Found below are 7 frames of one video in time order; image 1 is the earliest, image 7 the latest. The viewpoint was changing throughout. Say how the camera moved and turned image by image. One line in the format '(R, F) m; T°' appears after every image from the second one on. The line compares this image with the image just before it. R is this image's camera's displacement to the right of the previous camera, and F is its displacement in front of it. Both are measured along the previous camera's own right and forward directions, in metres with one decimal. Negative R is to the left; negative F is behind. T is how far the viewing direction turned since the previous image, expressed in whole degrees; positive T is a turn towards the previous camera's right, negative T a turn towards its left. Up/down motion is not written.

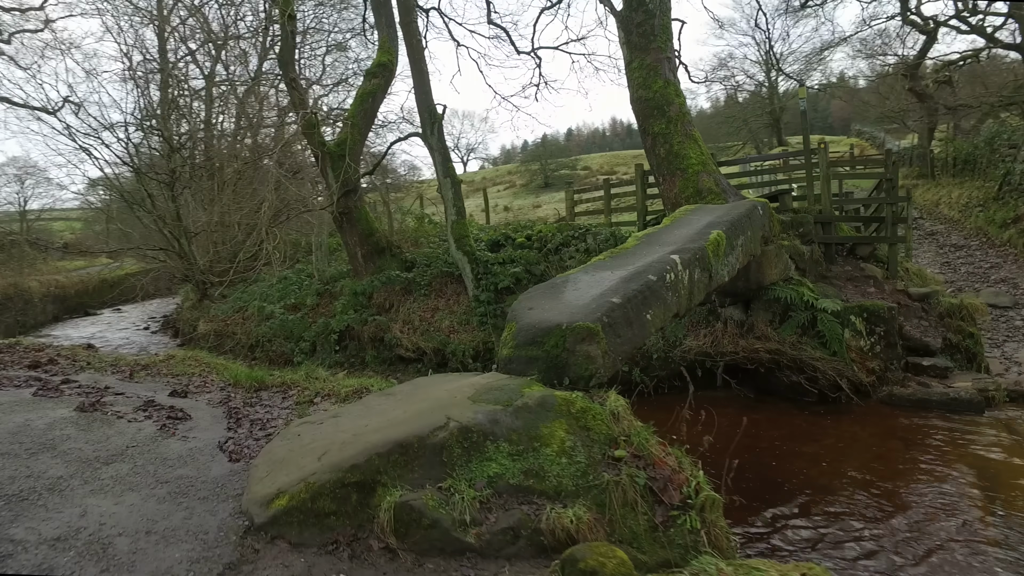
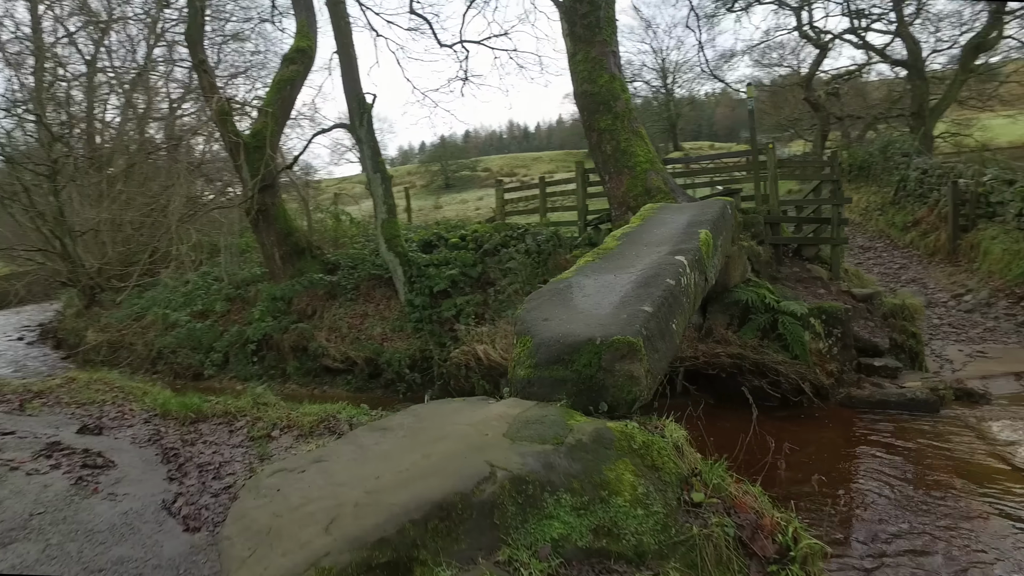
(-0.5, +0.7) m; +8°
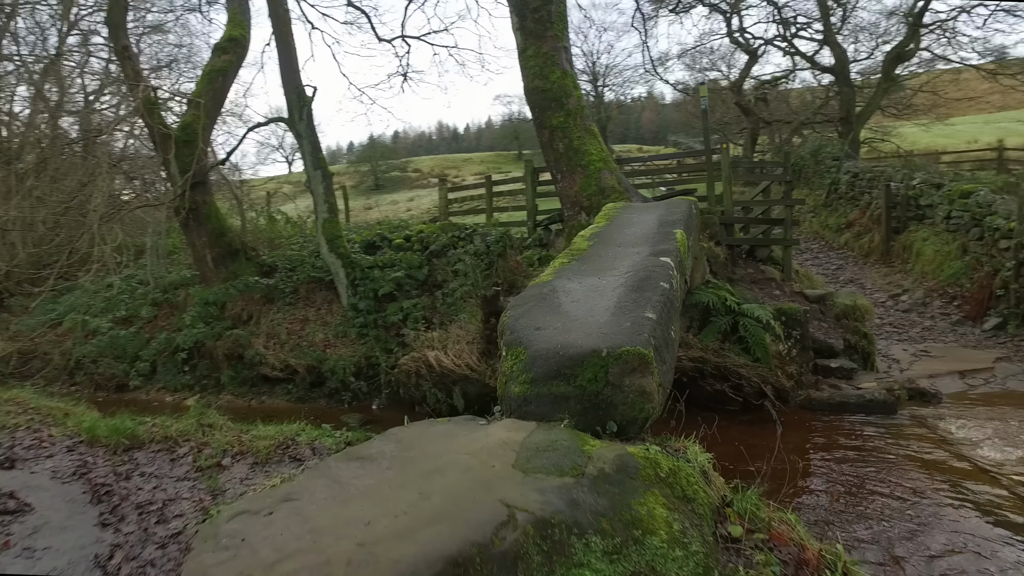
(-0.2, +0.4) m; +5°
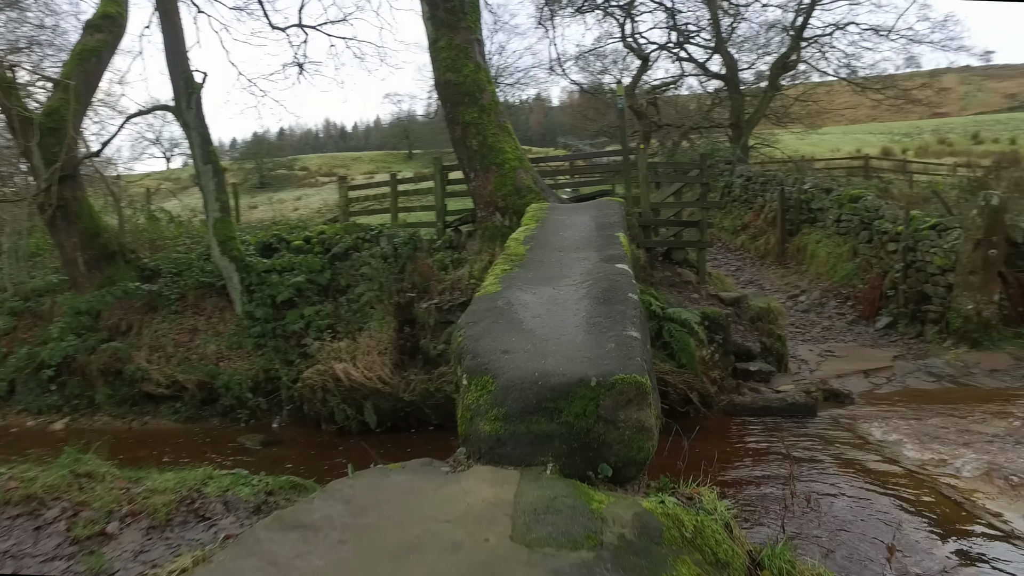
(-0.3, +0.5) m; +8°
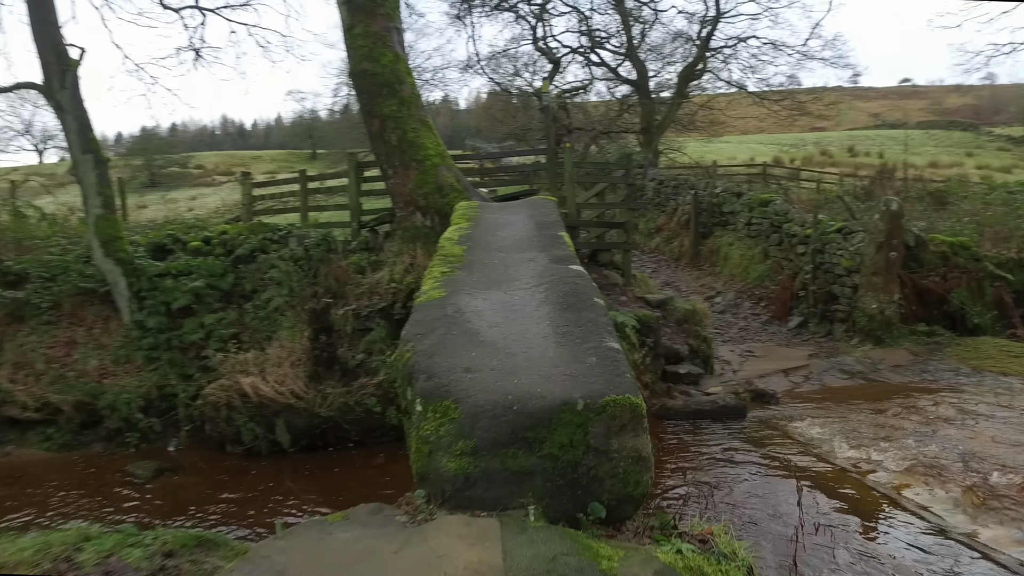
(-0.2, +0.4) m; +7°
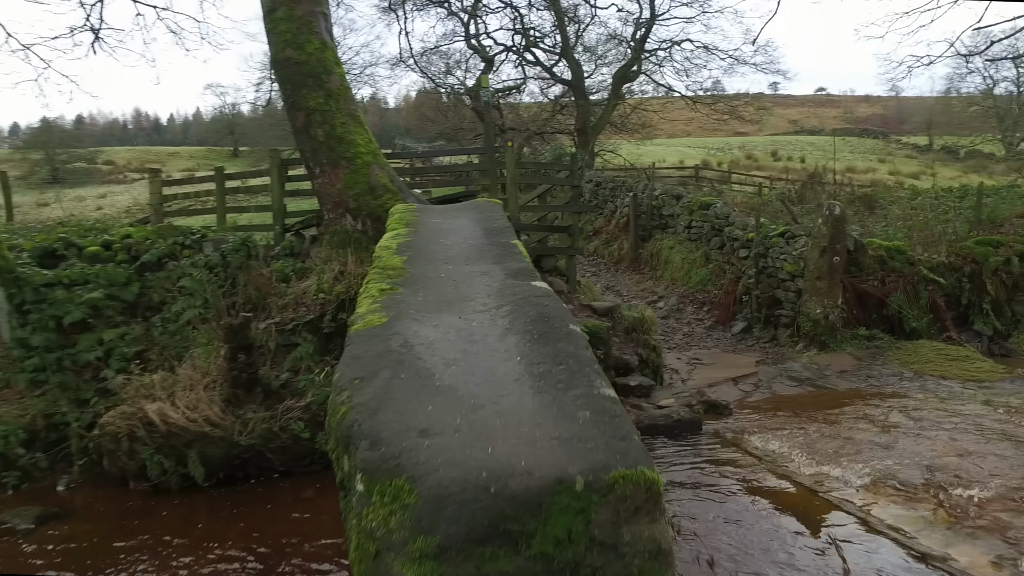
(-0.1, +0.5) m; +6°
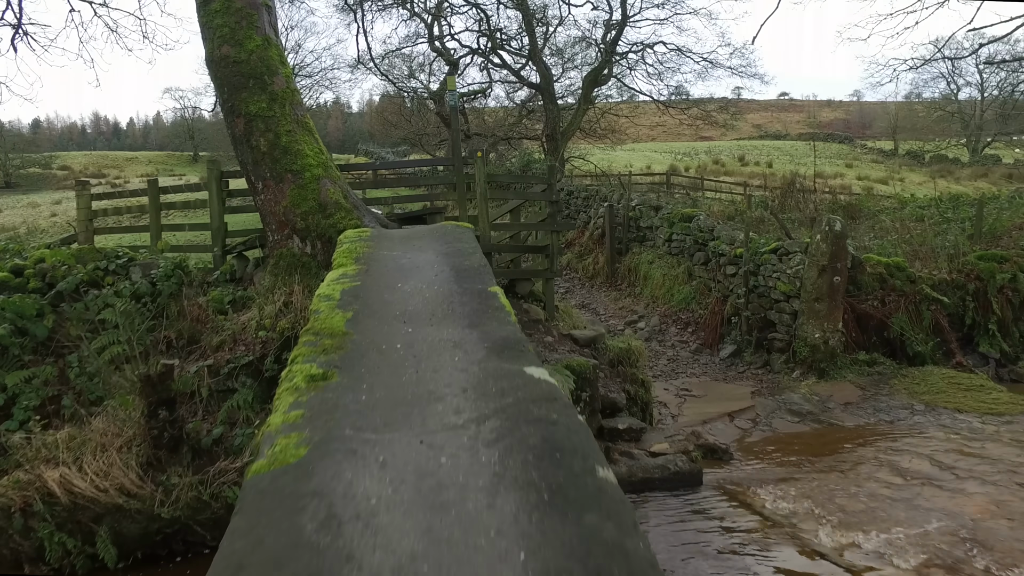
(-0.1, +0.9) m; +3°
